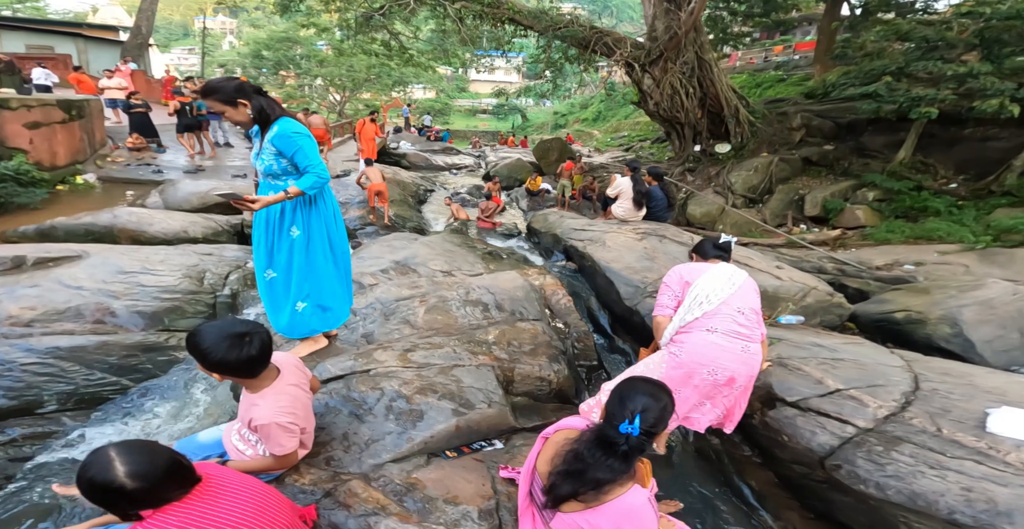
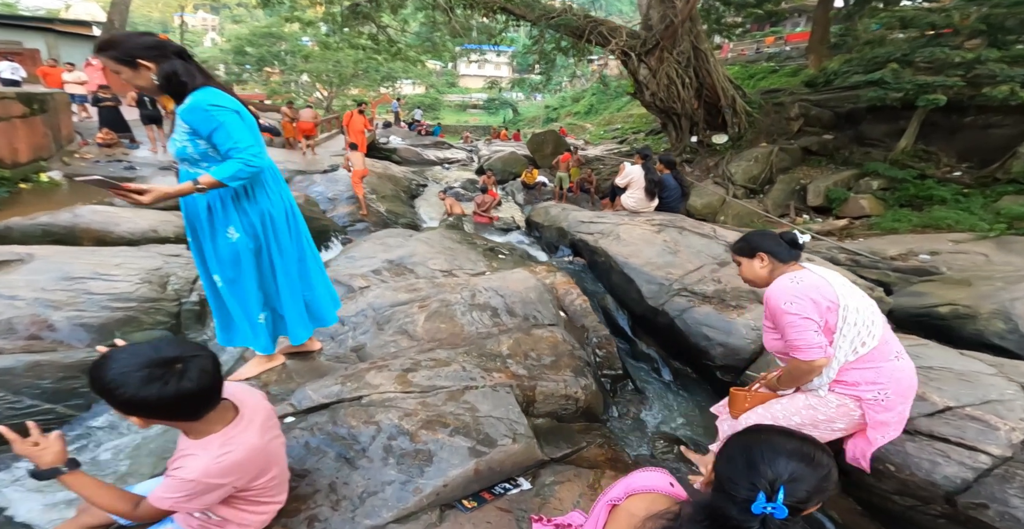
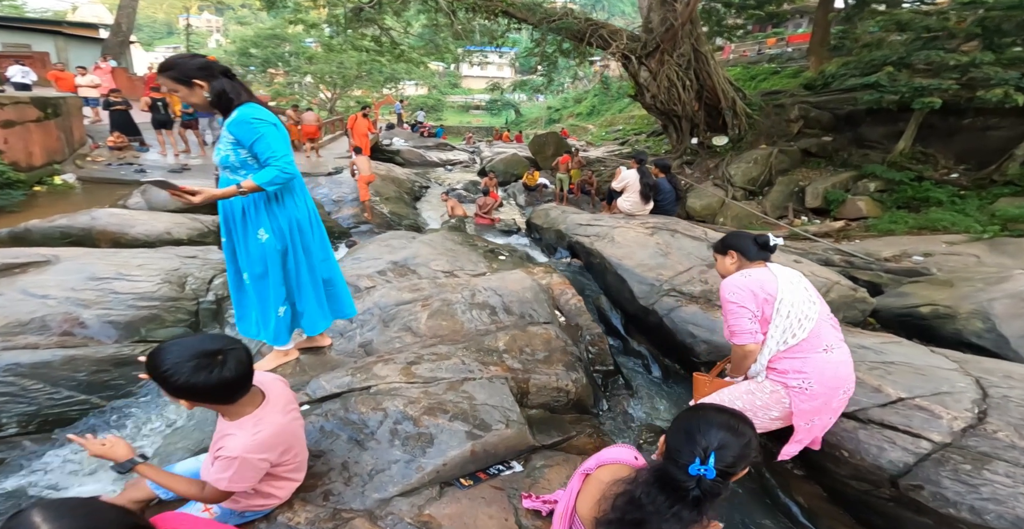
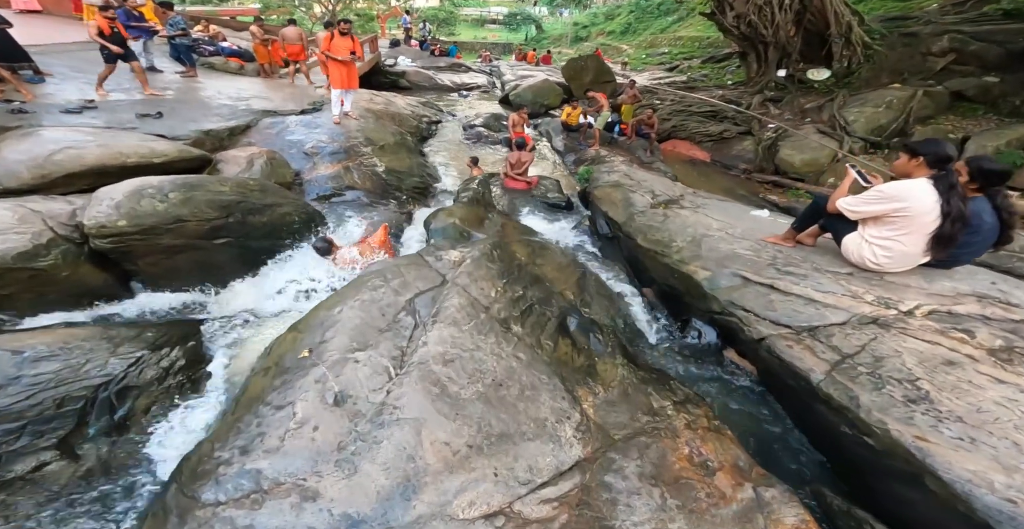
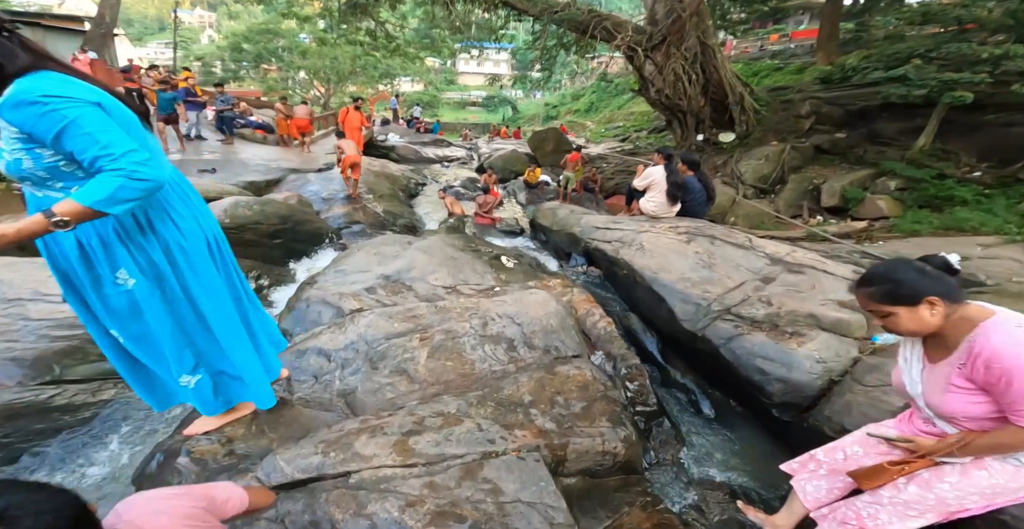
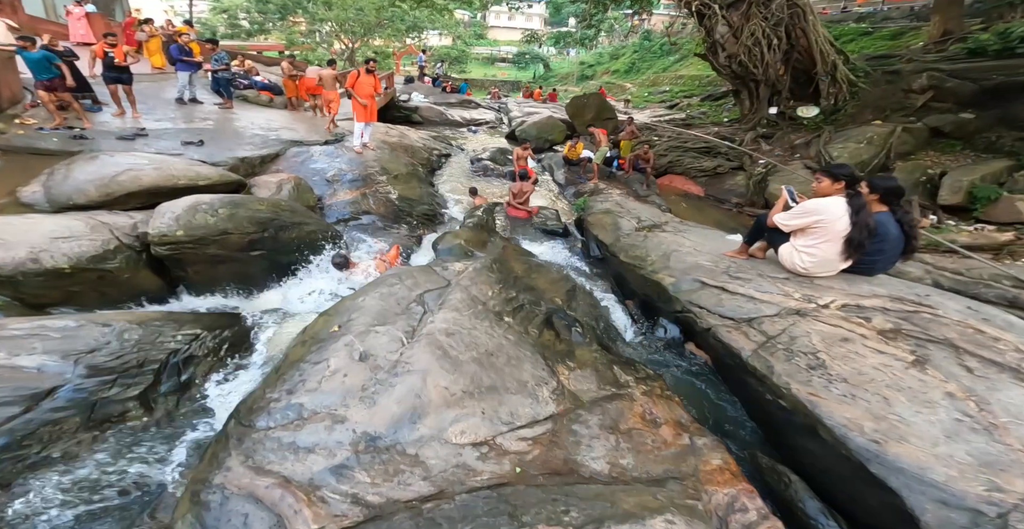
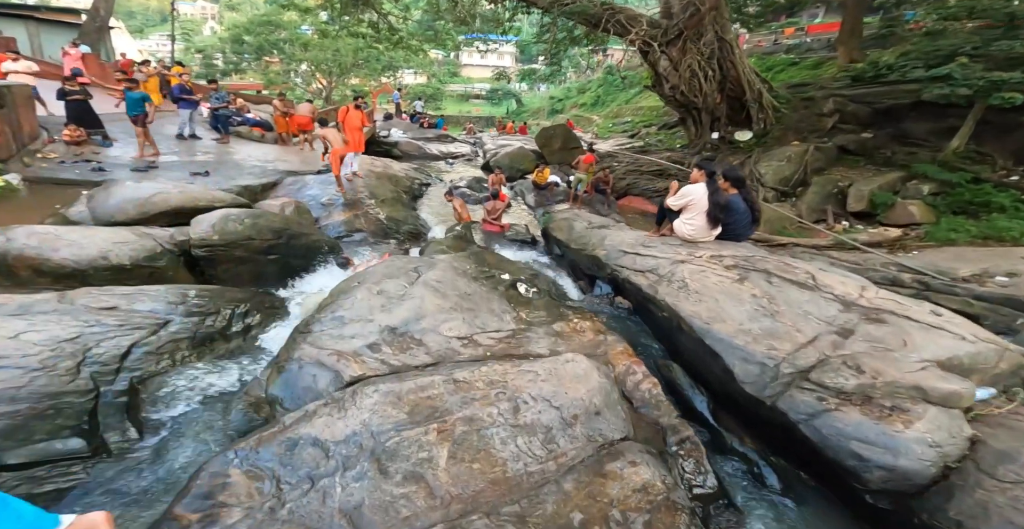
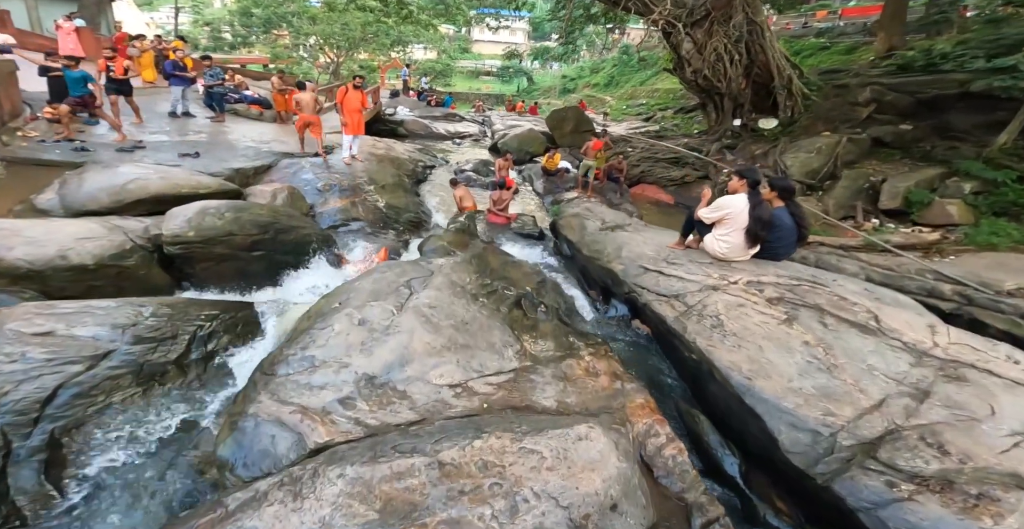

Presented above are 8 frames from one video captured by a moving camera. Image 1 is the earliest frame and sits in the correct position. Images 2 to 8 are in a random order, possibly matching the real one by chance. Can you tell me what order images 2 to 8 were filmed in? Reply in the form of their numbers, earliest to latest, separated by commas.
3, 2, 5, 7, 8, 6, 4
